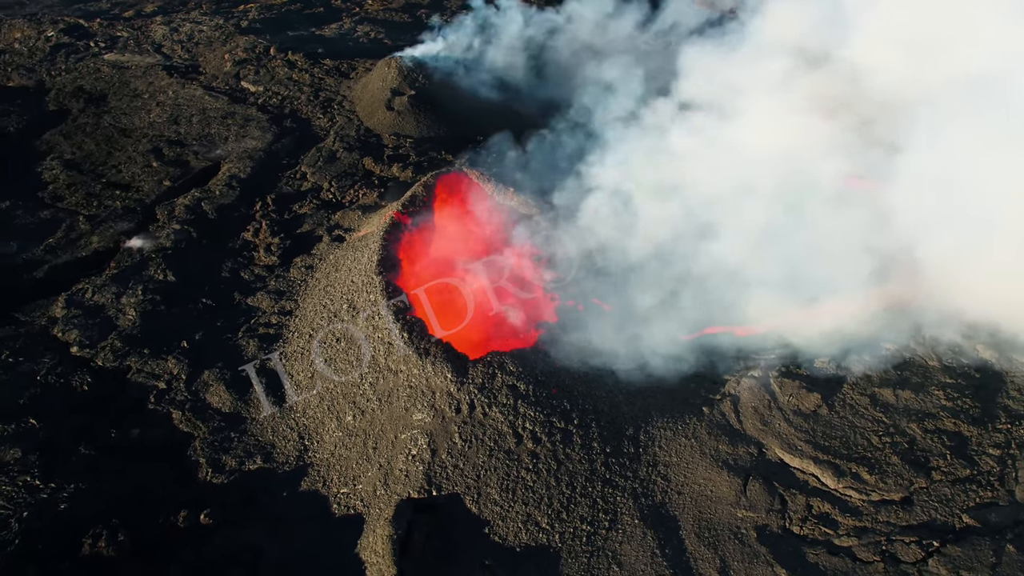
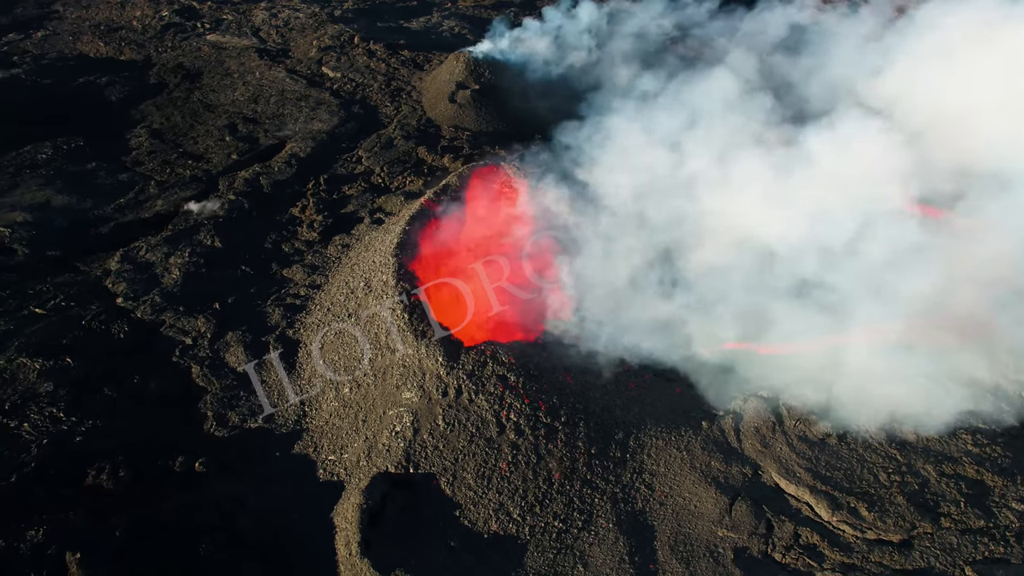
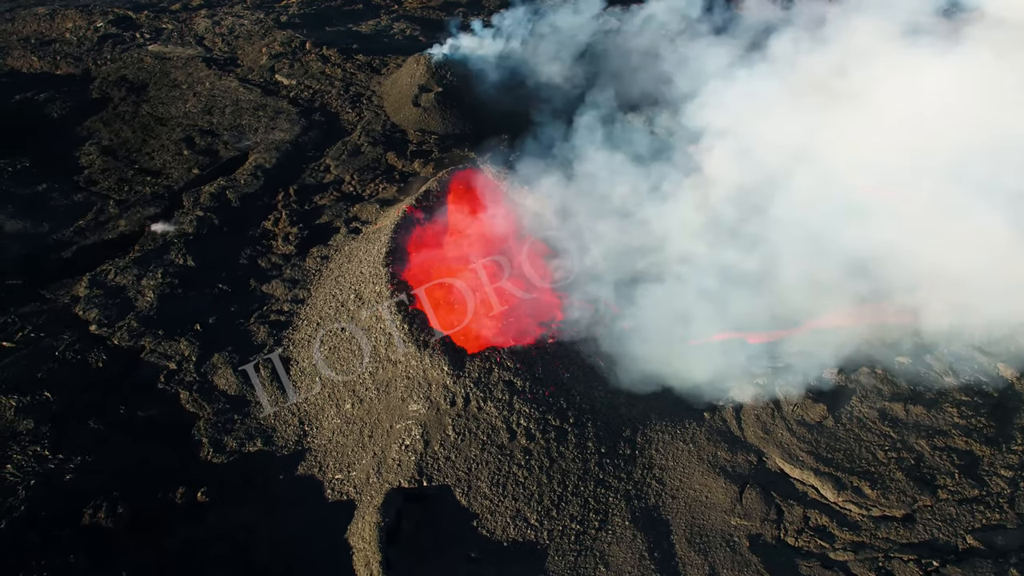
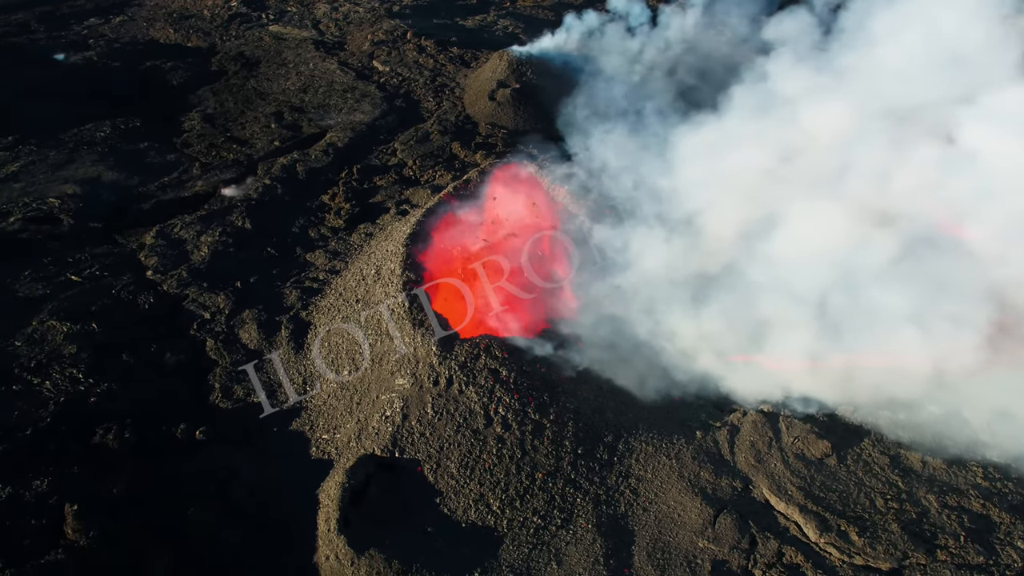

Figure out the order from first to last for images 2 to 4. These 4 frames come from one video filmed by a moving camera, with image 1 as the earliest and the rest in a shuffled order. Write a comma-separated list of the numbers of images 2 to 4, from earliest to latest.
3, 2, 4
